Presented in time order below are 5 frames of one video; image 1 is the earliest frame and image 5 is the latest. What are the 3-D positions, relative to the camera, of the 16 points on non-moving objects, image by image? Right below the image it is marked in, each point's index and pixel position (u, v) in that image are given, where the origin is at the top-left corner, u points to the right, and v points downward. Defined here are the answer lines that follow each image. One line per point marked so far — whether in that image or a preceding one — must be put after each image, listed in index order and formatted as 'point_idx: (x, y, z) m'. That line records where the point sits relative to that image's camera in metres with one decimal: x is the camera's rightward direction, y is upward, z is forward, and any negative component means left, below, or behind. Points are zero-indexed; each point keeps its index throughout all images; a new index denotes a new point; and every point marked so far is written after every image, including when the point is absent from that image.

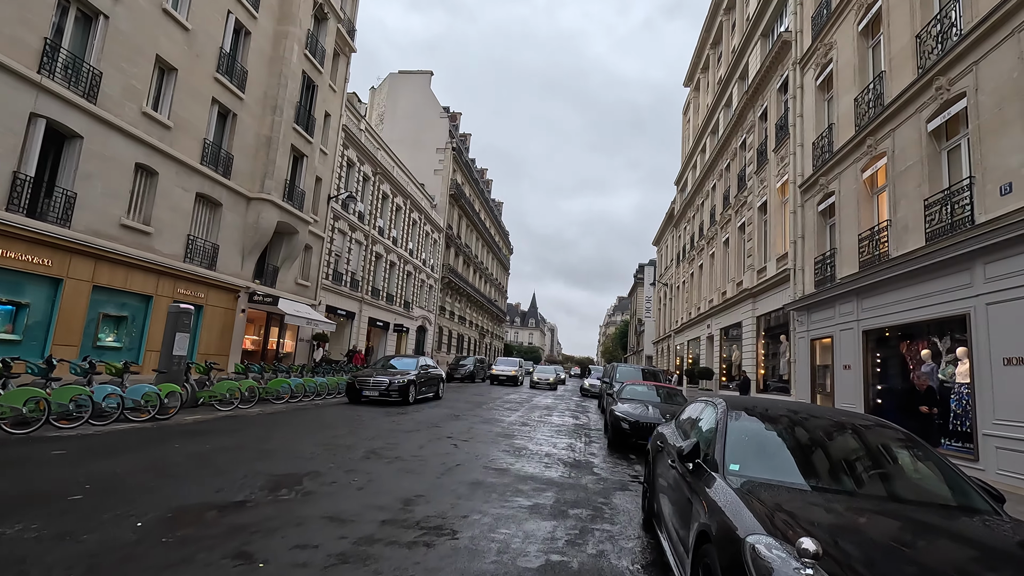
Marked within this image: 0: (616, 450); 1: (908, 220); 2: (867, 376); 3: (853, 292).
0: (+1.9, -3.1, +10.1) m
1: (+8.0, +1.4, +10.9) m
2: (+8.0, -2.0, +12.0) m
3: (+8.1, -0.1, +12.7) m
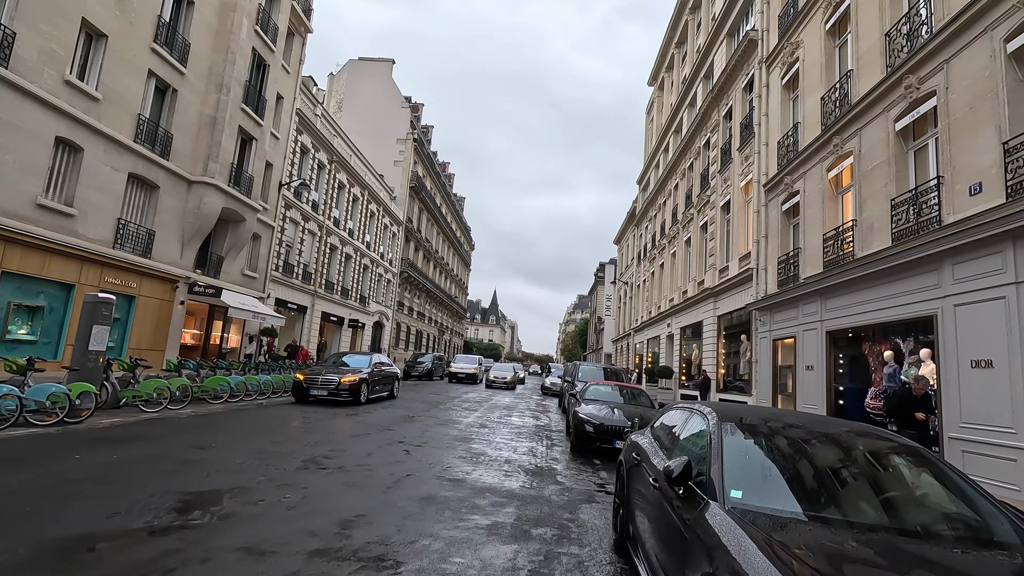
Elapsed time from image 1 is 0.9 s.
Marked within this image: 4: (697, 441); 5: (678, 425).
0: (+1.2, -3.0, +9.6) m
1: (+7.3, +1.4, +10.8) m
2: (+7.1, -2.0, +11.9) m
3: (+7.2, -0.1, +12.6) m
4: (+1.4, -1.1, +3.9) m
5: (+1.5, -1.2, +4.6) m
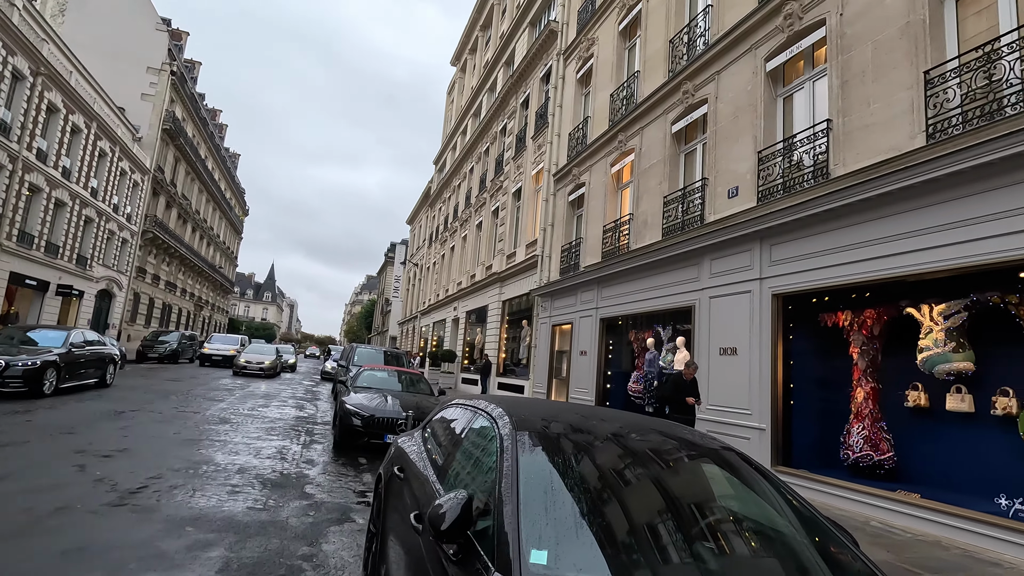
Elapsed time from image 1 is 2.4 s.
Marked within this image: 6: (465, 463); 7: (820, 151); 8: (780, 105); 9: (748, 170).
0: (-2.6, -2.5, +8.1) m
1: (+2.9, +1.6, +11.4) m
2: (+2.0, -1.7, +12.5) m
3: (+2.0, +0.2, +13.1) m
4: (-0.2, -0.9, +2.9) m
5: (-0.3, -0.9, +3.6) m
6: (-0.3, -1.0, +3.0) m
7: (+4.3, +1.9, +7.5) m
8: (+4.3, +2.9, +8.6) m
9: (+3.9, +1.9, +8.7) m
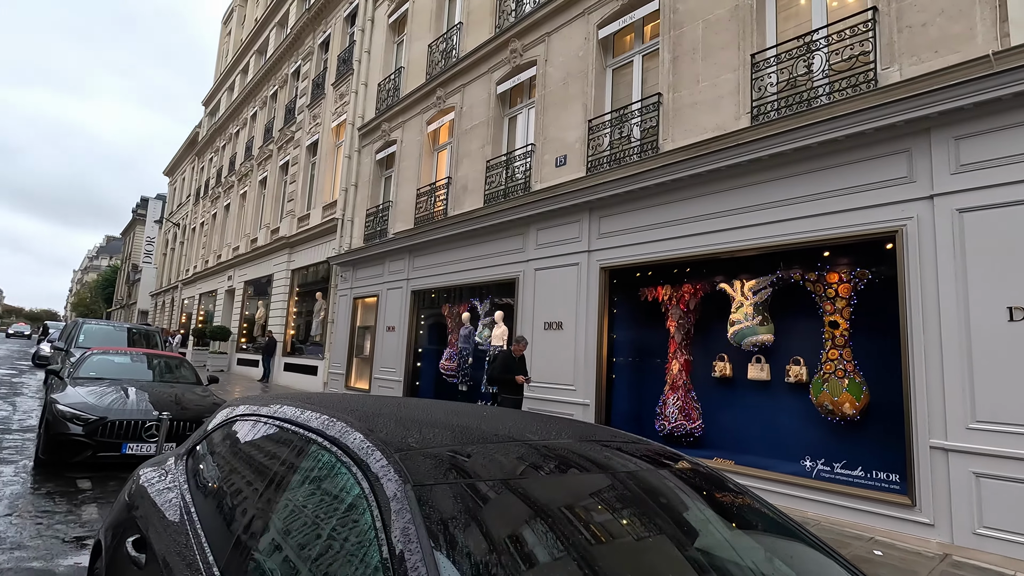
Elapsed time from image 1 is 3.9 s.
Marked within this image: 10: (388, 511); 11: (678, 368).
0: (-4.9, -2.0, +5.6) m
1: (-0.9, +2.1, +10.6) m
2: (-2.2, -1.1, +11.4) m
3: (-2.4, +0.9, +11.9) m
4: (-0.6, -0.7, +1.6) m
5: (-1.1, -0.6, +2.2) m
6: (-0.8, -0.7, +1.7) m
7: (+1.9, +2.3, +7.5) m
8: (+1.5, +3.4, +8.5) m
9: (+1.0, +2.3, +8.5) m
10: (-0.4, -0.6, +1.5) m
11: (+2.2, -1.1, +7.1) m
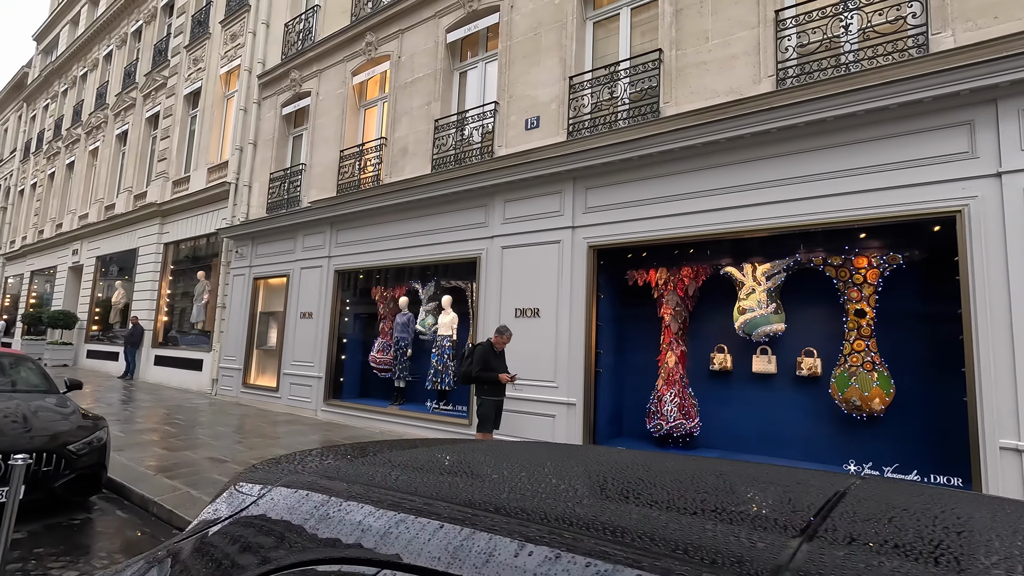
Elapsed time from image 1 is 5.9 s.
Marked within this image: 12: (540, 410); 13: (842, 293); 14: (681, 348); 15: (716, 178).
0: (-4.7, -1.7, +3.4) m
1: (-1.8, +2.5, +9.1) m
2: (-3.3, -0.7, +9.6) m
3: (-3.5, +1.3, +10.0) m
4: (+0.3, -0.6, +0.4) m
5: (-0.2, -0.5, +0.9) m
6: (+0.1, -0.7, +0.5) m
7: (+1.6, +2.5, +6.6) m
8: (+1.1, +3.6, +7.4) m
9: (+0.5, +2.6, +7.4) m
10: (+0.6, -0.5, +0.3) m
11: (+1.9, -0.9, +6.4) m
12: (+0.3, -1.5, +6.7) m
13: (+3.4, -0.1, +5.5) m
14: (+2.0, -0.7, +6.4) m
15: (+2.2, +1.2, +5.9) m
